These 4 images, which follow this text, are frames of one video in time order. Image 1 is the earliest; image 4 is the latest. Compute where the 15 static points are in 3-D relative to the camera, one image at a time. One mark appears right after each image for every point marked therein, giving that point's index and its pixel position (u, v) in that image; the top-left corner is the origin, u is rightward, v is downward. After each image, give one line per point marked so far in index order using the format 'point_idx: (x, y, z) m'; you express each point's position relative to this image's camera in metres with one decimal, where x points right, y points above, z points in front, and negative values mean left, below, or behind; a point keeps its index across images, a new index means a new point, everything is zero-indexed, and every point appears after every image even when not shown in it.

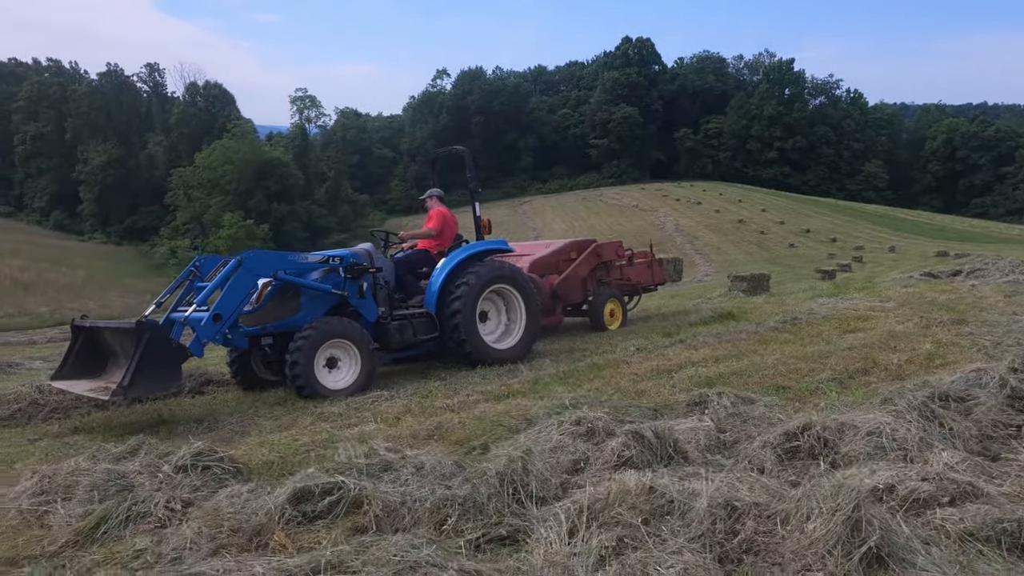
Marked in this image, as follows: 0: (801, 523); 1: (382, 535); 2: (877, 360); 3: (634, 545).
0: (+1.0, -0.8, +2.8) m
1: (-0.5, -0.9, +3.0) m
2: (+2.8, -0.5, +6.2) m
3: (+0.4, -0.9, +2.8) m
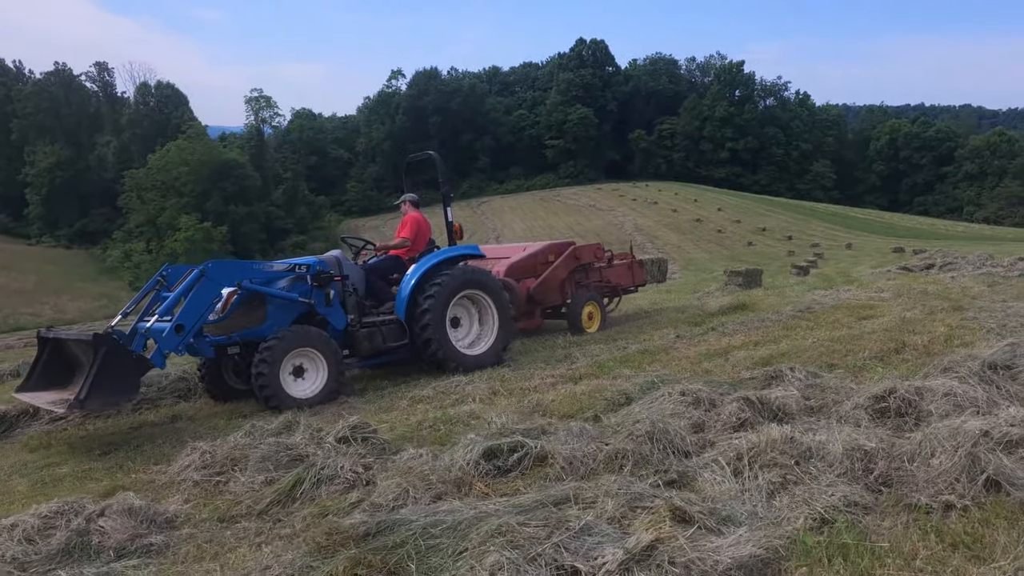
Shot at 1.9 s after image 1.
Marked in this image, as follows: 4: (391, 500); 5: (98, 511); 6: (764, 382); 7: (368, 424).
0: (+1.8, -0.7, +3.5) m
1: (+0.2, -0.8, +3.6) m
2: (+3.3, -0.4, +6.9) m
3: (+1.2, -0.8, +3.5) m
4: (-0.5, -0.9, +3.6) m
5: (-2.0, -1.1, +3.9) m
6: (+1.7, -0.6, +5.4) m
7: (-0.9, -0.8, +4.9) m
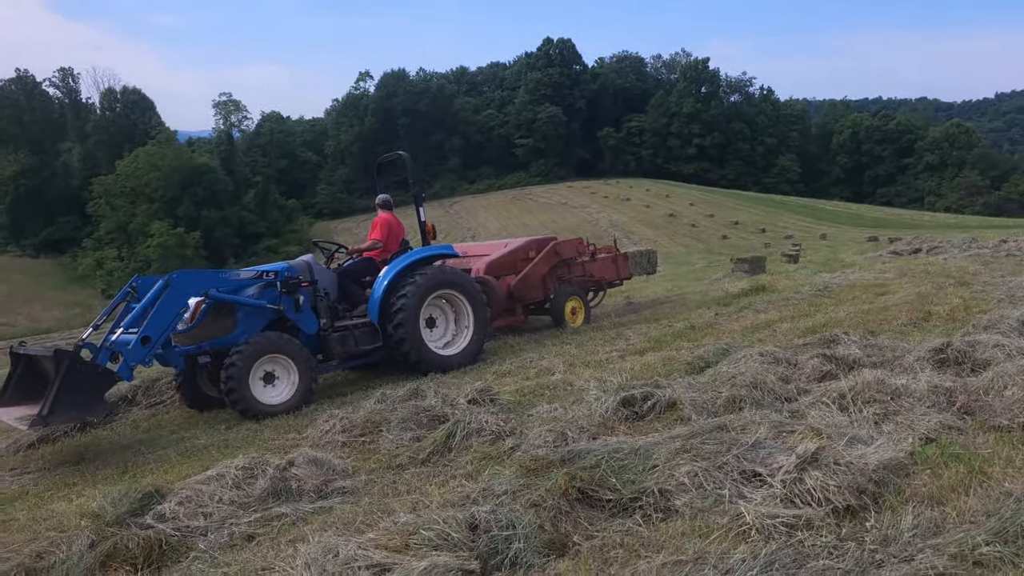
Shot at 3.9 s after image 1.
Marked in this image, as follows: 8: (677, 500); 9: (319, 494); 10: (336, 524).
0: (+2.5, -0.5, +4.2) m
1: (+1.0, -0.7, +4.2) m
2: (+3.9, -0.2, +7.7) m
3: (+1.9, -0.6, +4.2) m
4: (+0.2, -0.8, +4.2) m
5: (-1.2, -1.0, +4.5) m
6: (+2.3, -0.4, +6.1) m
7: (-0.2, -0.7, +5.5) m
8: (+0.7, -0.8, +3.2) m
9: (-1.0, -1.0, +4.2) m
10: (-0.8, -1.0, +3.6) m
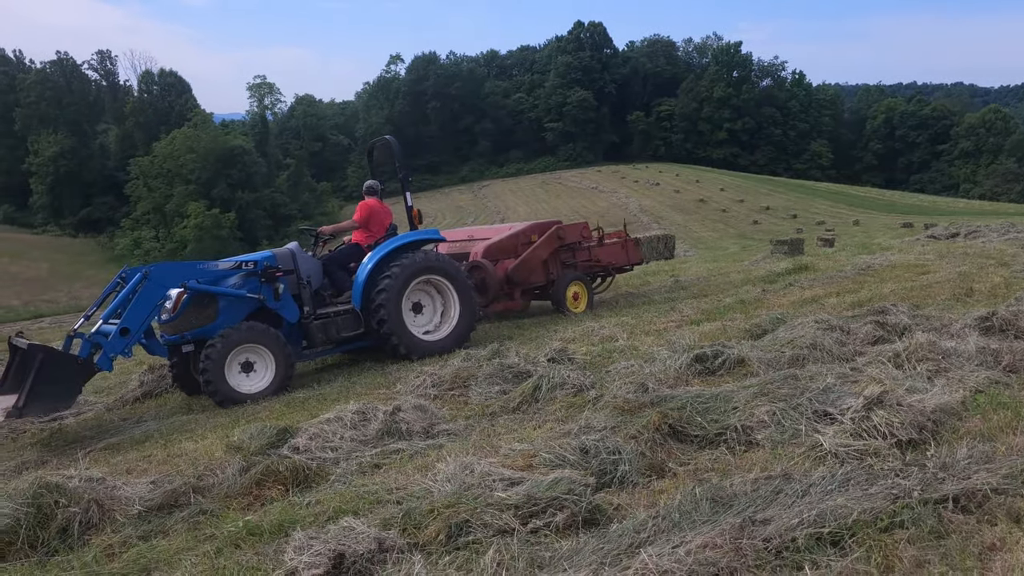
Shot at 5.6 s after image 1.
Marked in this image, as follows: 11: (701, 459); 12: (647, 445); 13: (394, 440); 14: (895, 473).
0: (+3.0, -0.4, +4.6) m
1: (+1.5, -0.5, +4.7) m
2: (+4.5, 0.0, +8.1) m
3: (+2.4, -0.5, +4.6) m
4: (+0.7, -0.6, +4.7) m
5: (-0.7, -0.7, +5.0) m
6: (+2.9, -0.2, +6.5) m
7: (+0.4, -0.5, +6.0) m
8: (+1.1, -0.7, +3.7) m
9: (-0.5, -0.8, +4.7) m
10: (-0.3, -0.8, +4.2) m
11: (+0.8, -0.8, +3.6) m
12: (+0.6, -0.7, +3.7) m
13: (-0.7, -0.9, +4.6) m
14: (+1.5, -0.7, +3.2) m
